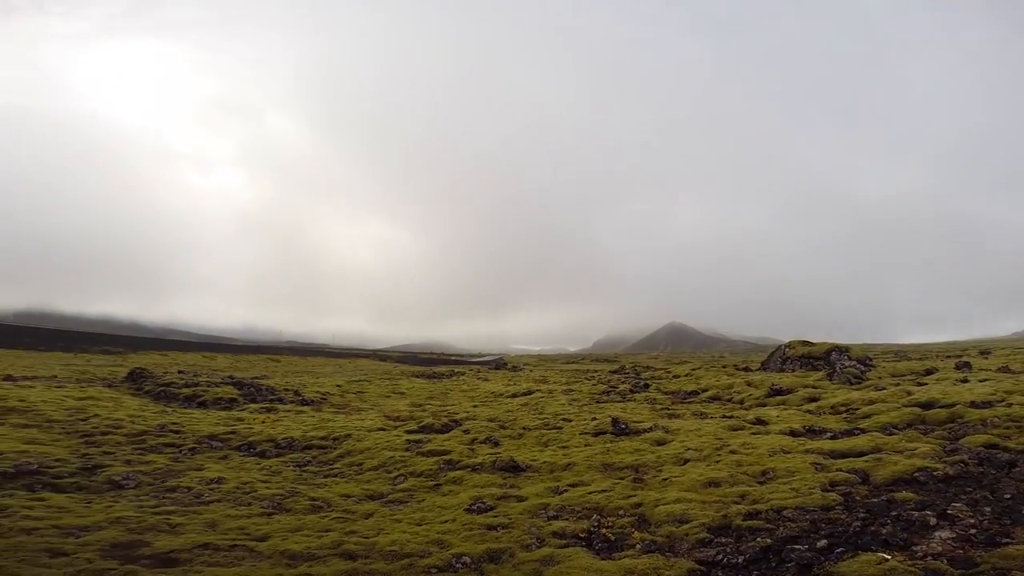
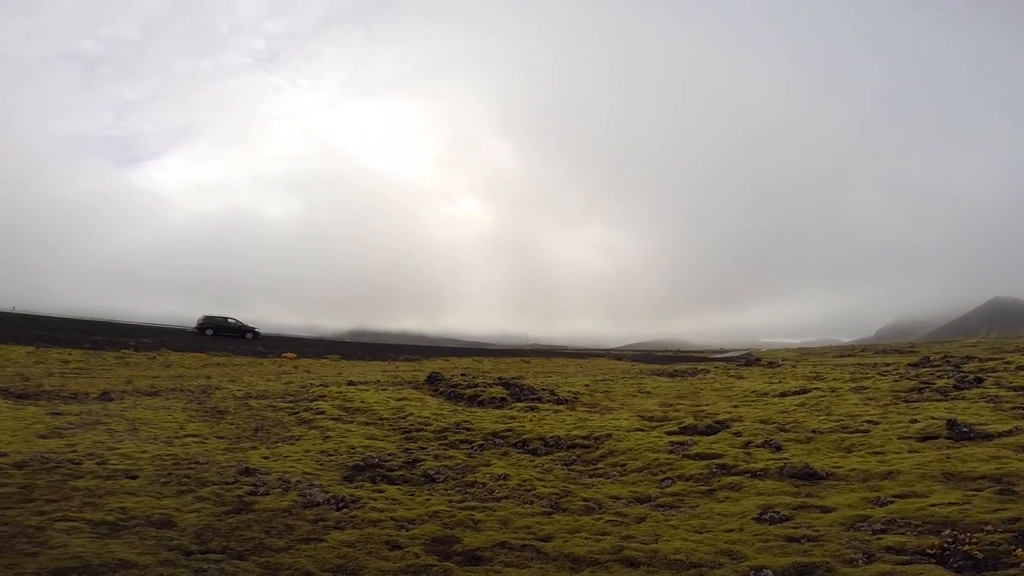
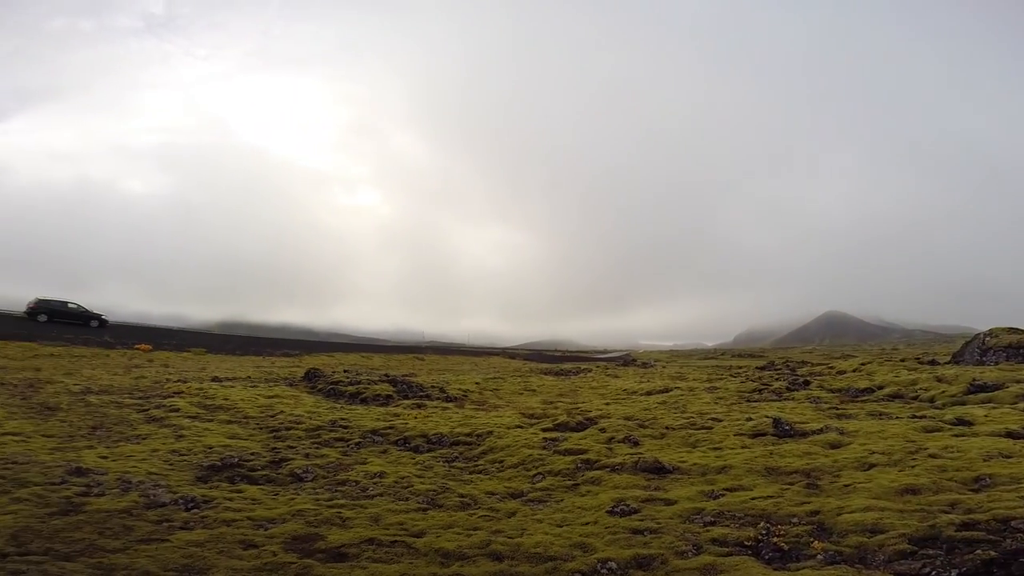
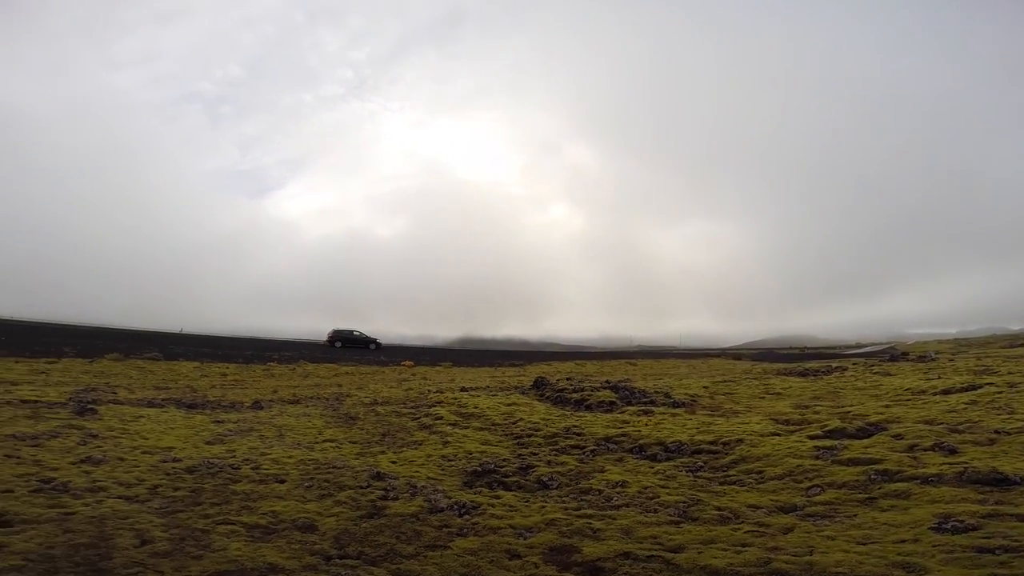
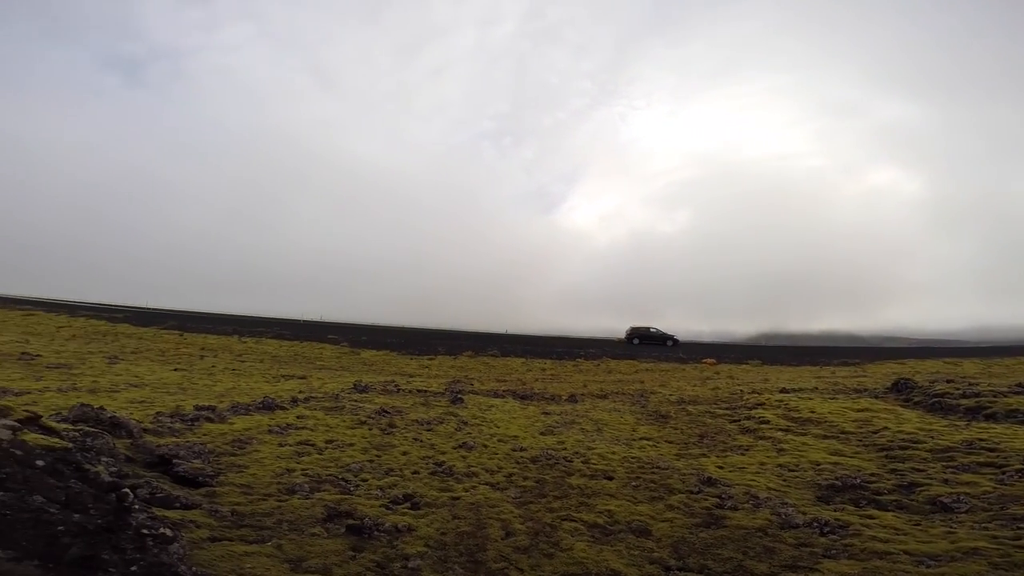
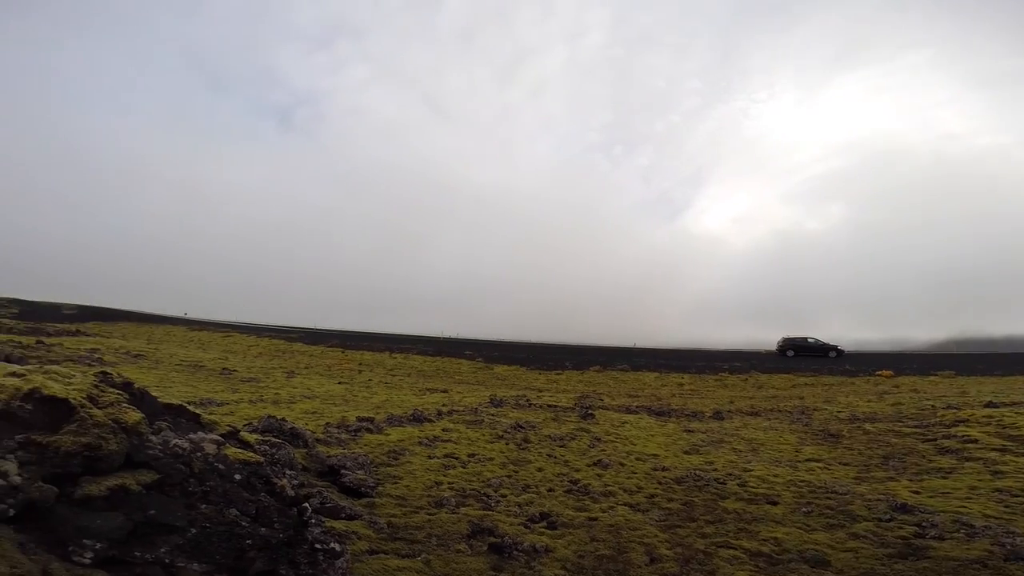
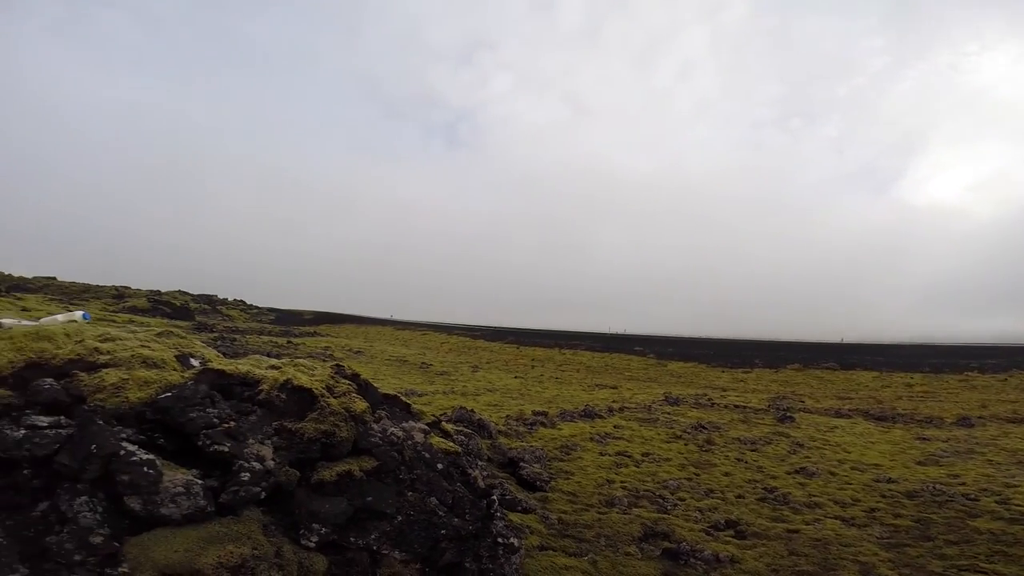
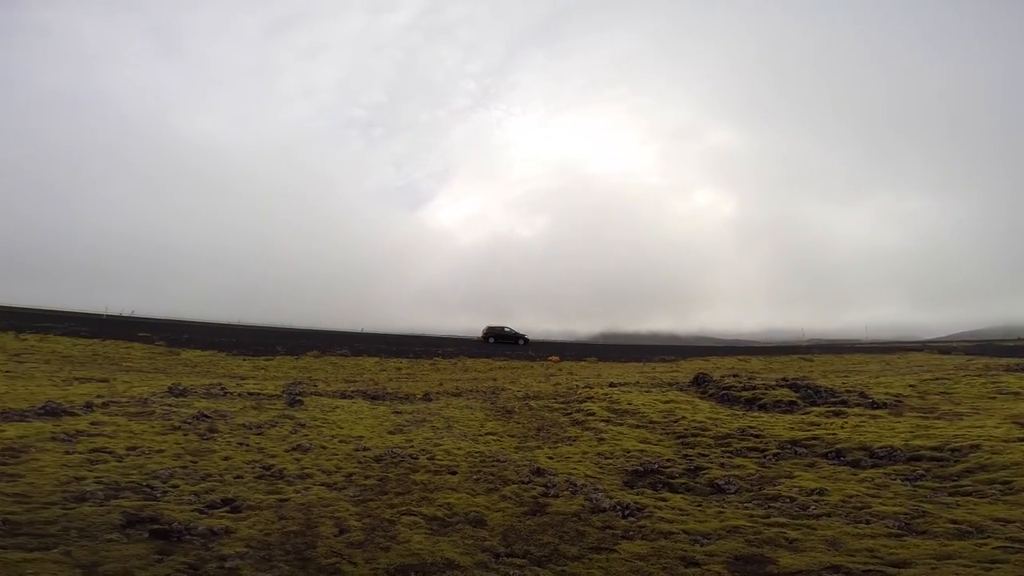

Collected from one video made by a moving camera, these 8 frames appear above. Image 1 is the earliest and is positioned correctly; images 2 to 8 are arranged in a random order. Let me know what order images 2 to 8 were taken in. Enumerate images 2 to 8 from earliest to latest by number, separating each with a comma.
3, 2, 4, 8, 5, 6, 7
